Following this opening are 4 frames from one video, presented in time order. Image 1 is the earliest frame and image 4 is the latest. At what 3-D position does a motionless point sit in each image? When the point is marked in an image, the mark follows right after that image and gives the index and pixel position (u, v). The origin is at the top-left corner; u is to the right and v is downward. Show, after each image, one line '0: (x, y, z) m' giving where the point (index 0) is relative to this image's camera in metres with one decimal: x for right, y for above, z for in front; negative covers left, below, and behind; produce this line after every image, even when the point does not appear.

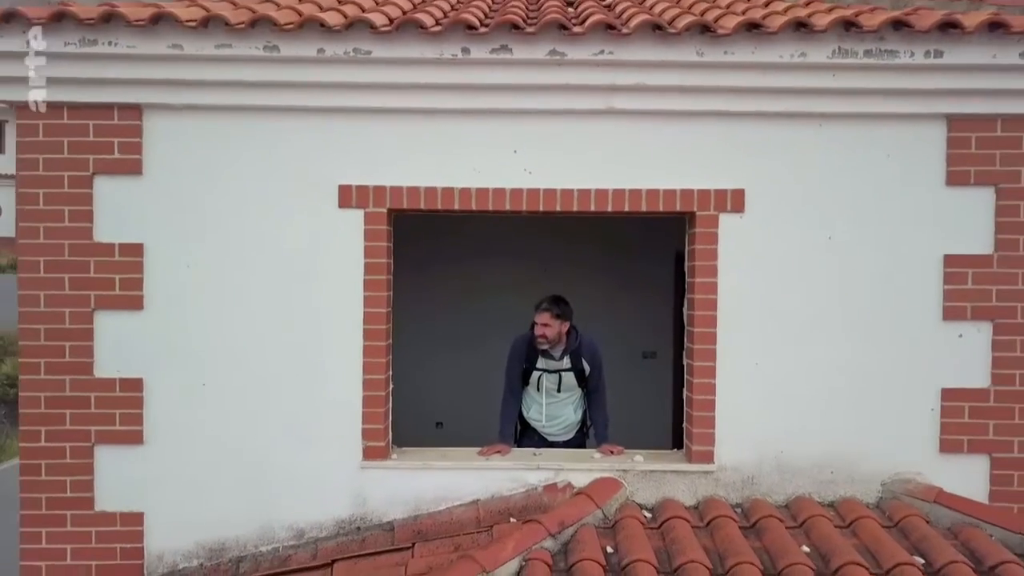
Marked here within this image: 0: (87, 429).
0: (-1.9, -0.6, +3.6) m
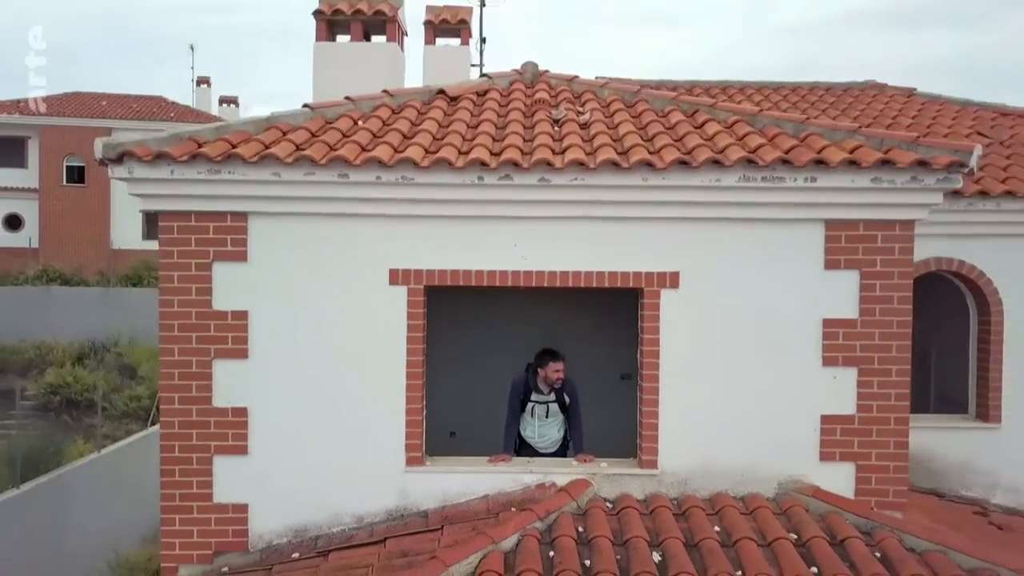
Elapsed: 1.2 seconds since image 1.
0: (-1.9, -1.0, +5.0) m
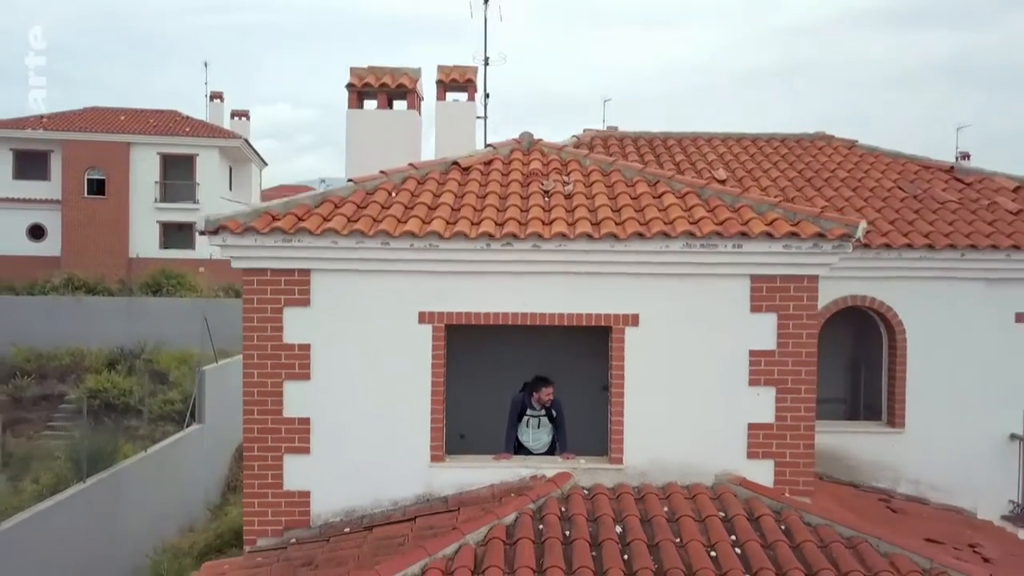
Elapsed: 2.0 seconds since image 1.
0: (-1.9, -1.3, +6.6) m
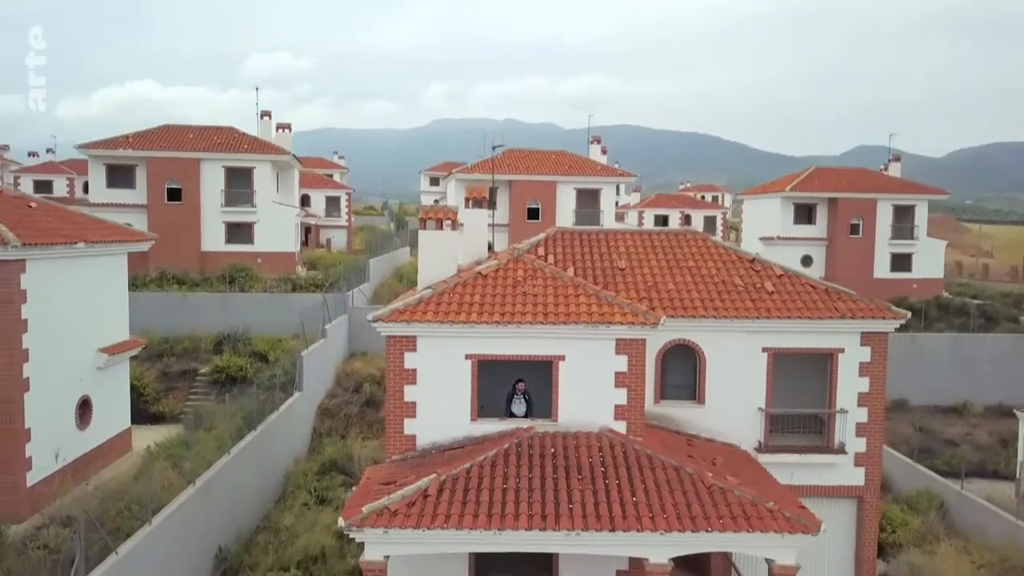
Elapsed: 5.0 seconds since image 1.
0: (-2.0, -2.3, +14.5) m
